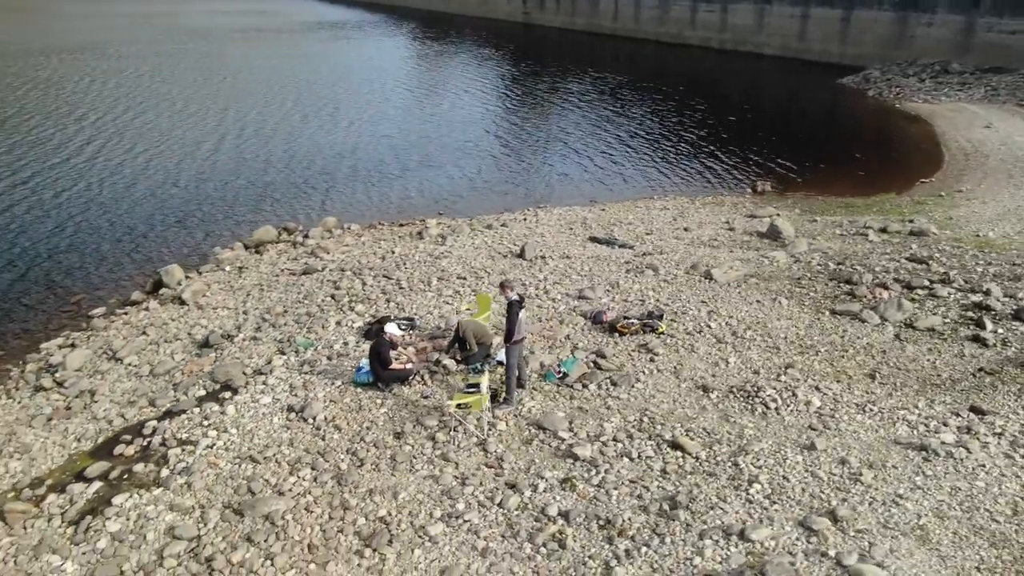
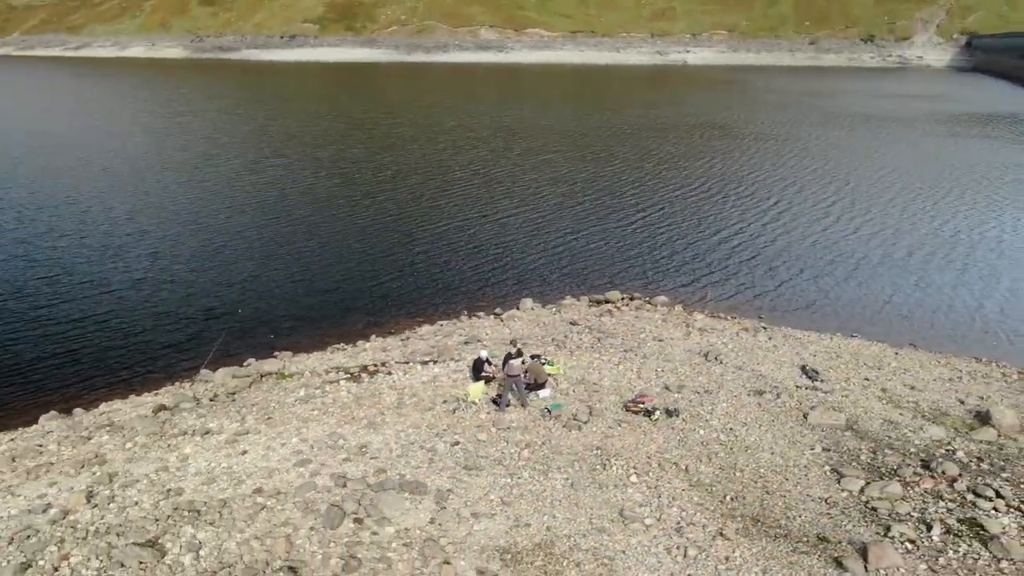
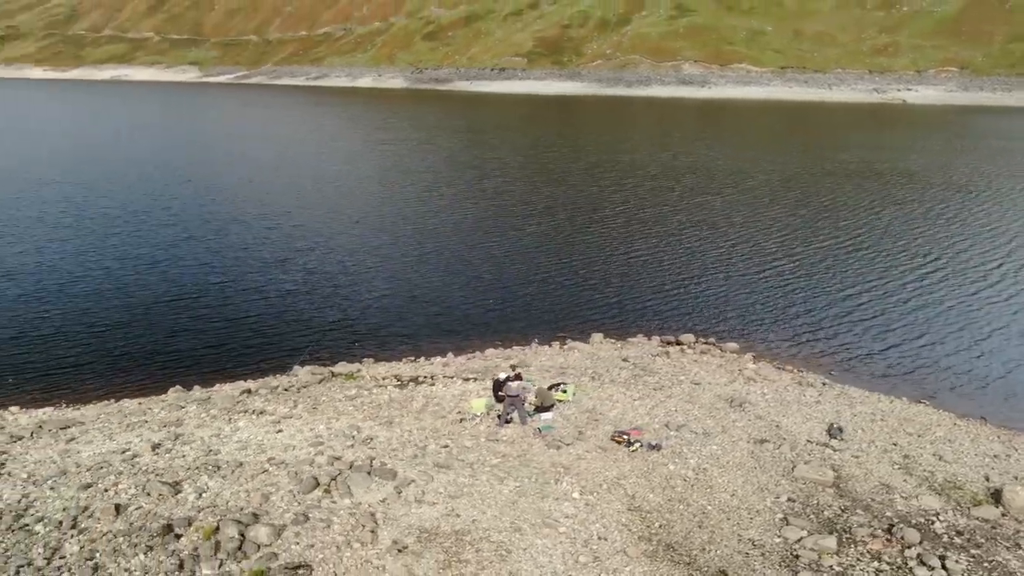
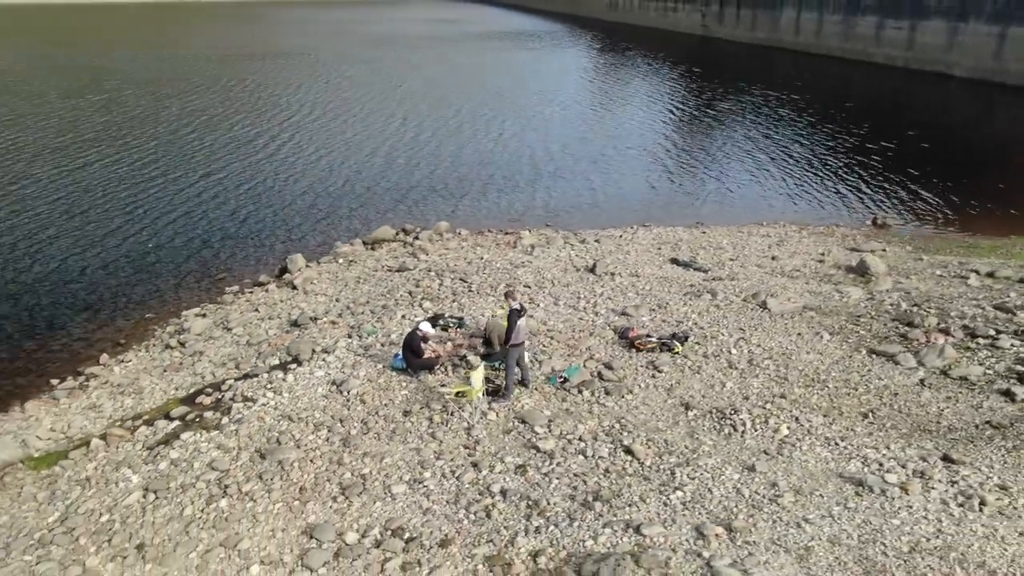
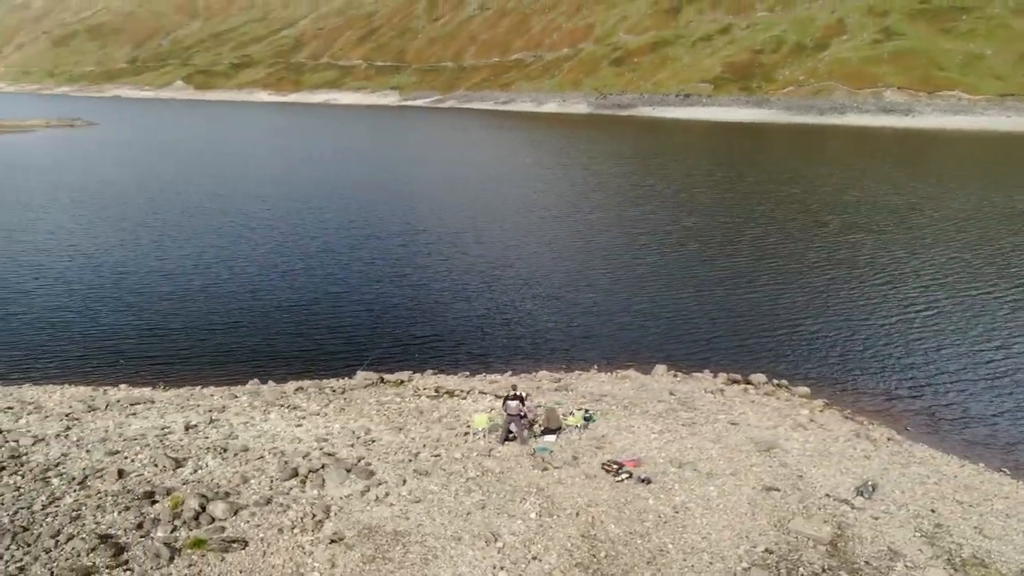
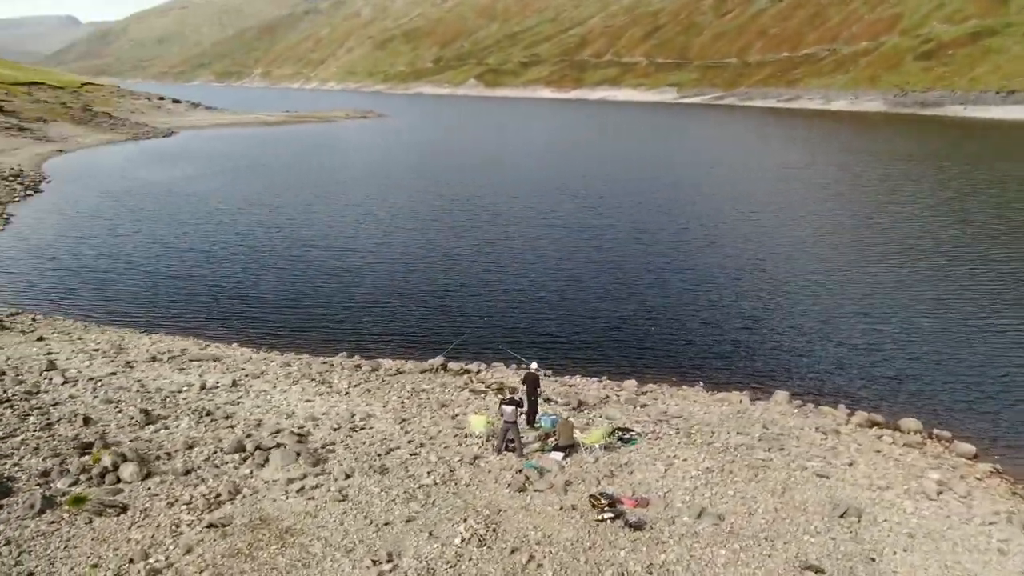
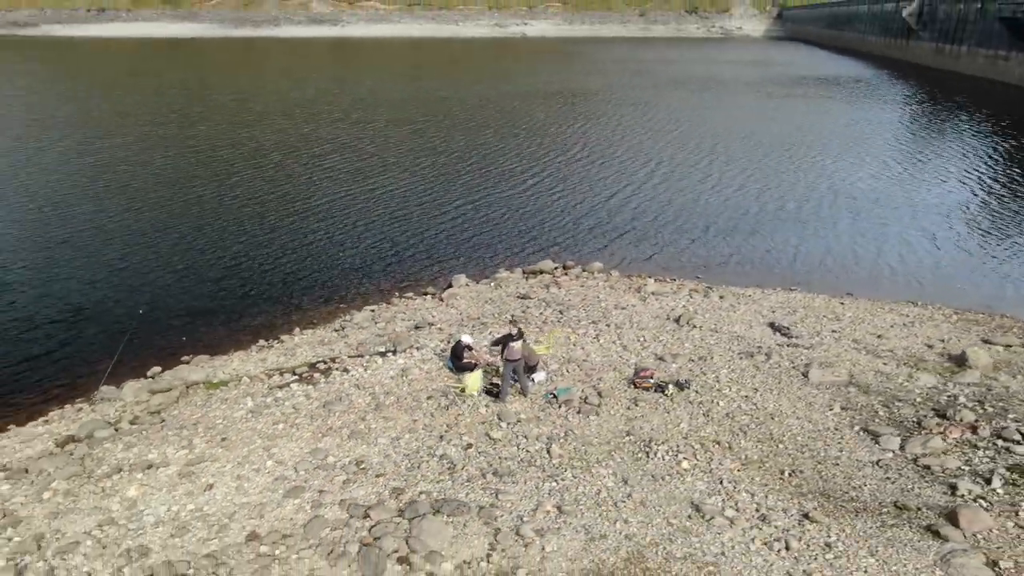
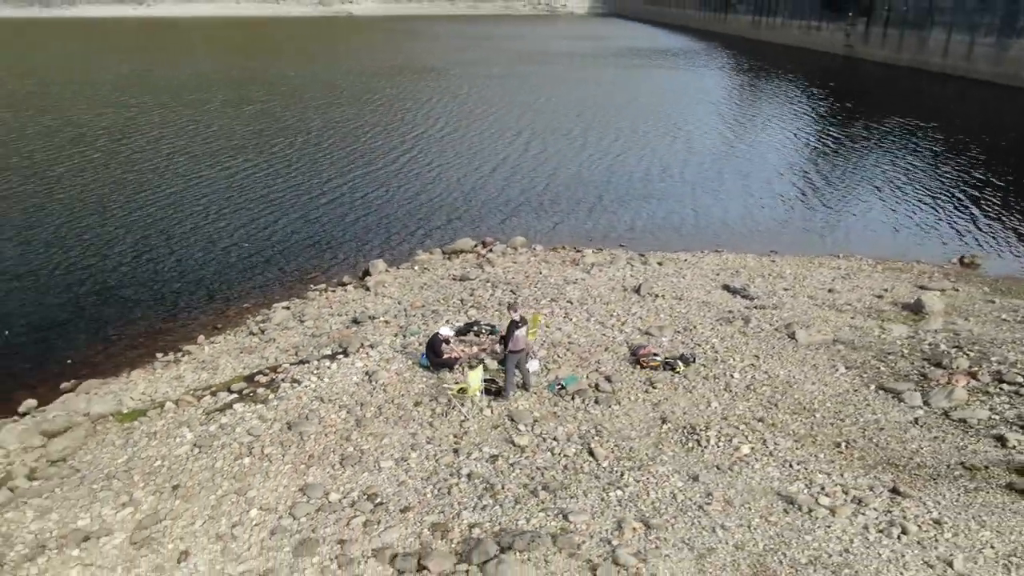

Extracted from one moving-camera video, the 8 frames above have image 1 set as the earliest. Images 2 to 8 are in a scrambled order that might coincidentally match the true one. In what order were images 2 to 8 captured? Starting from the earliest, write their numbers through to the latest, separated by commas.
4, 8, 7, 2, 3, 5, 6
